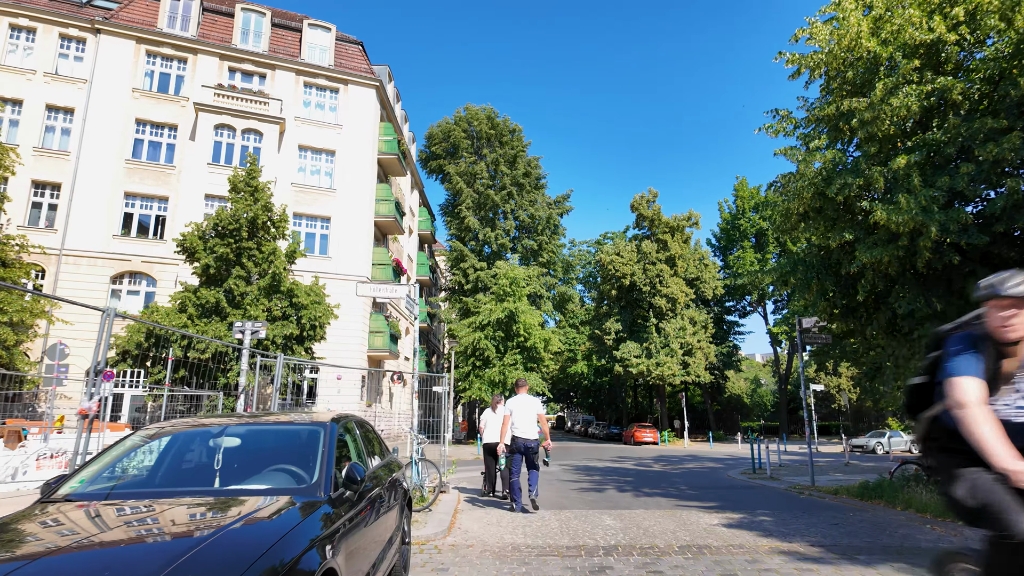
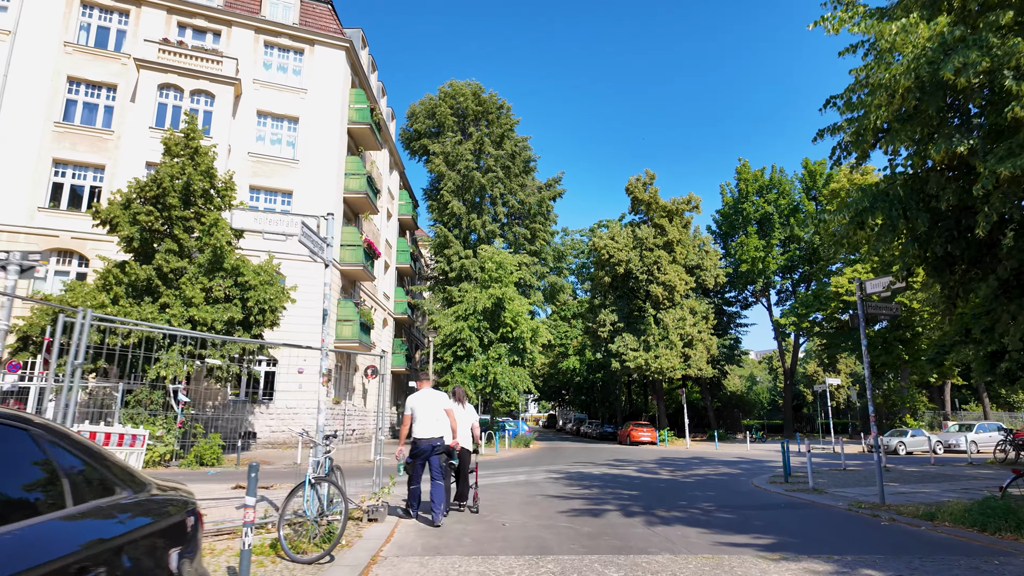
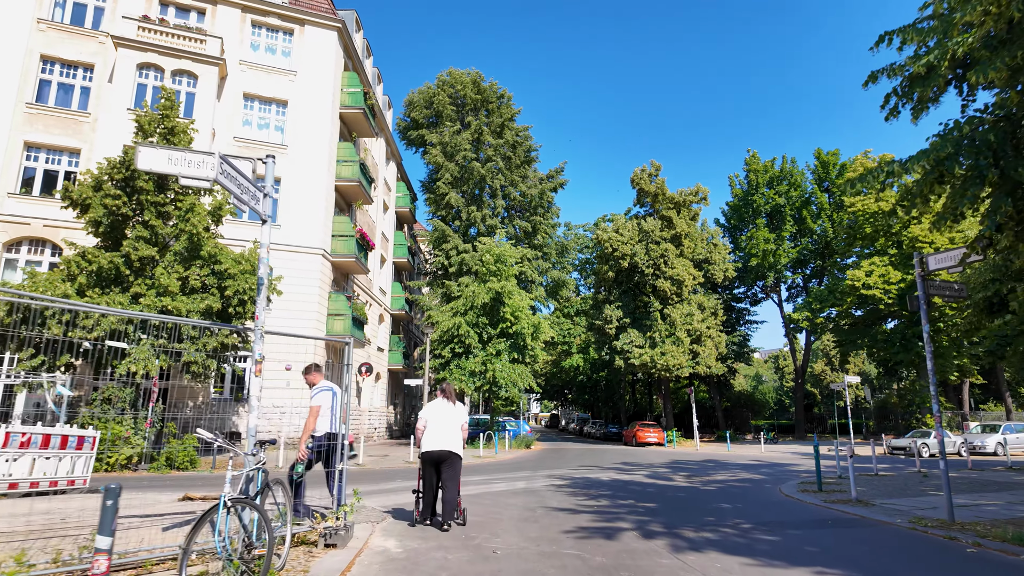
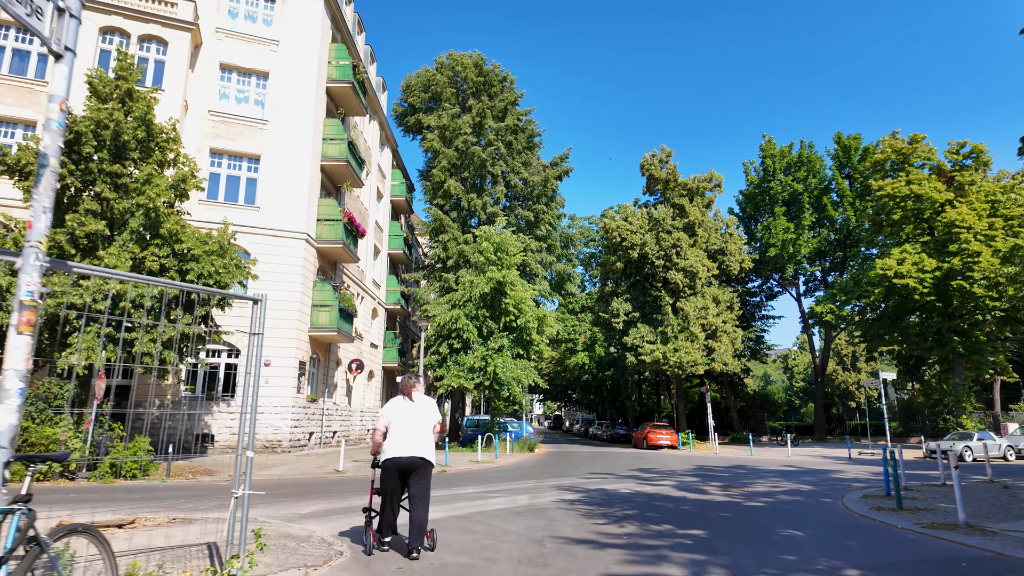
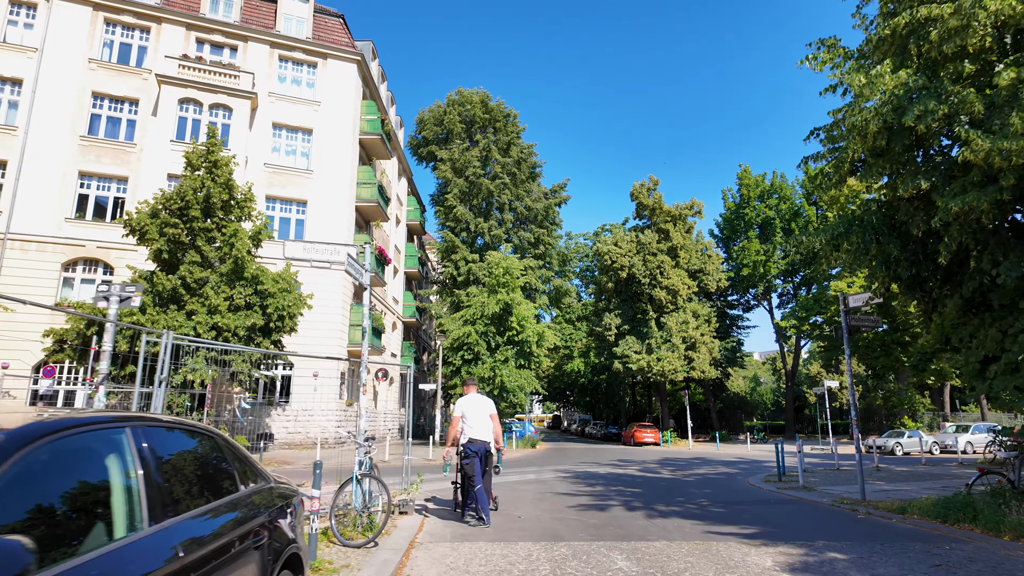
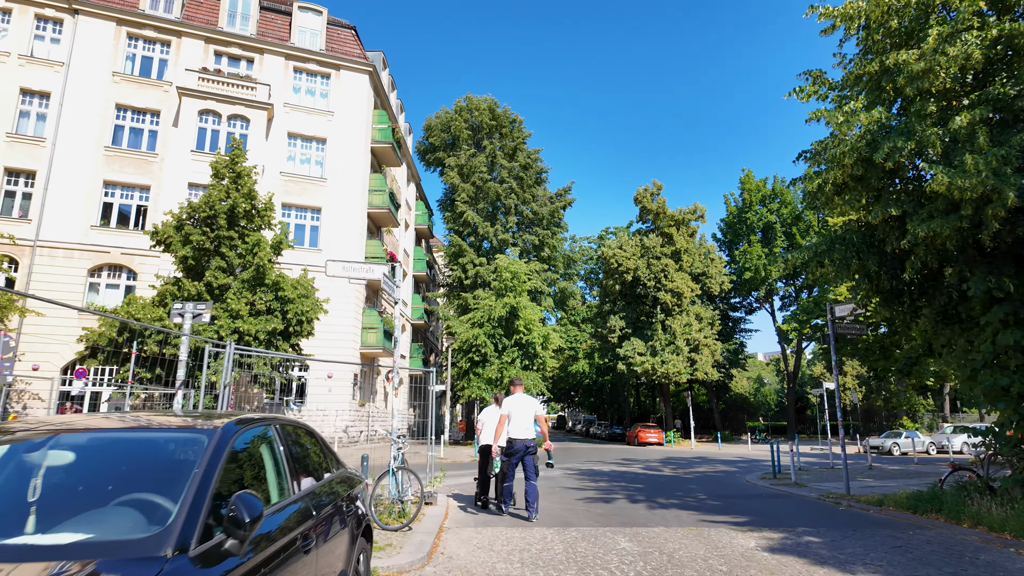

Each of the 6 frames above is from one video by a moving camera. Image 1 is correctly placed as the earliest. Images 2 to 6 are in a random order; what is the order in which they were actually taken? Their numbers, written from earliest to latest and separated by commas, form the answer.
6, 5, 2, 3, 4
